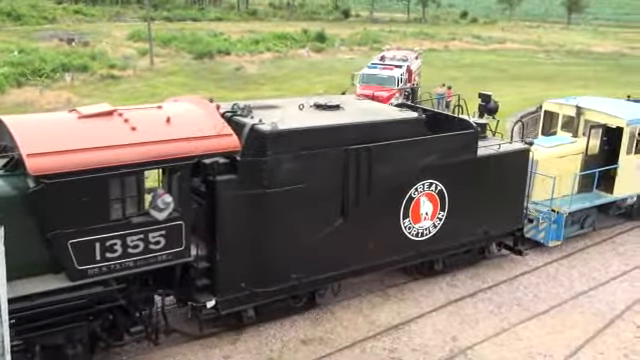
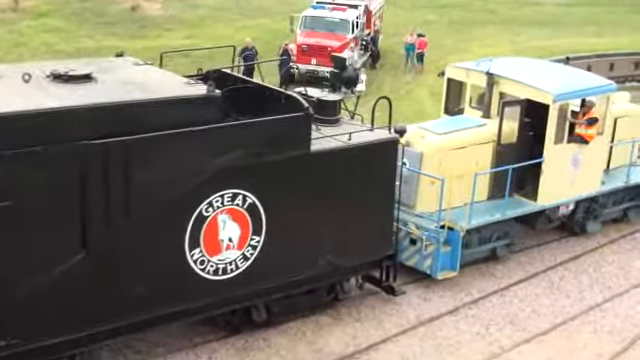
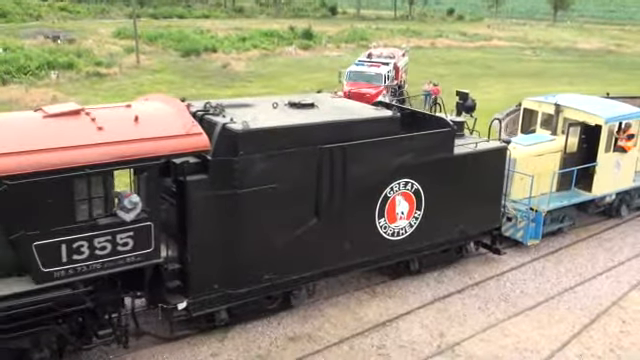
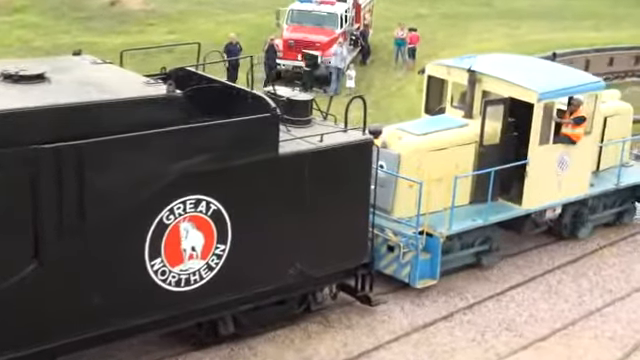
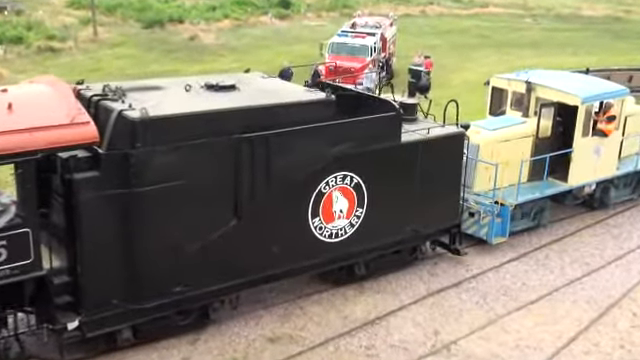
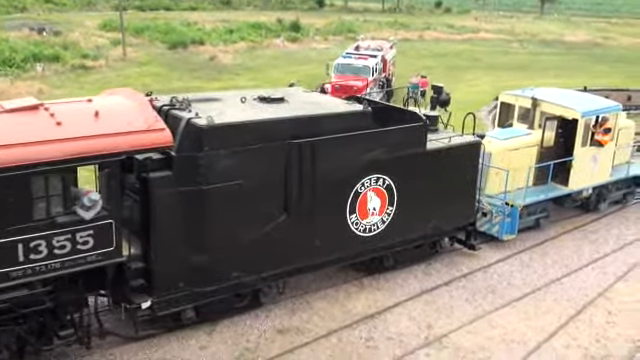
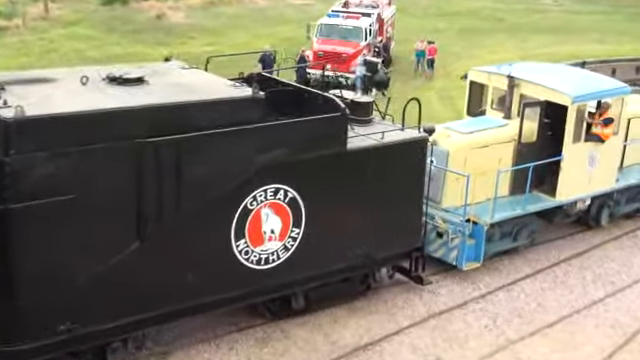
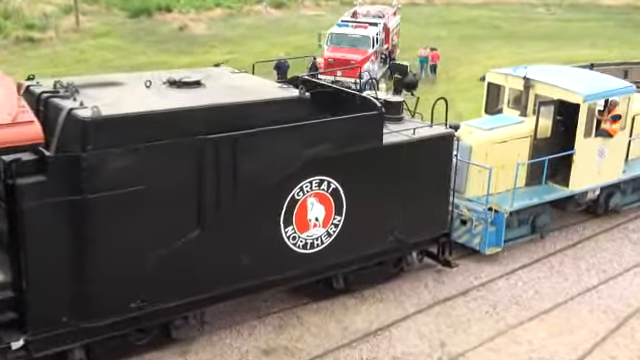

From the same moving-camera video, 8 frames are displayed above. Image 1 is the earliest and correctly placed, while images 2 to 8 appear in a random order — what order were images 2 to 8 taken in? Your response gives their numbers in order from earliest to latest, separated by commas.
3, 6, 5, 8, 7, 2, 4
